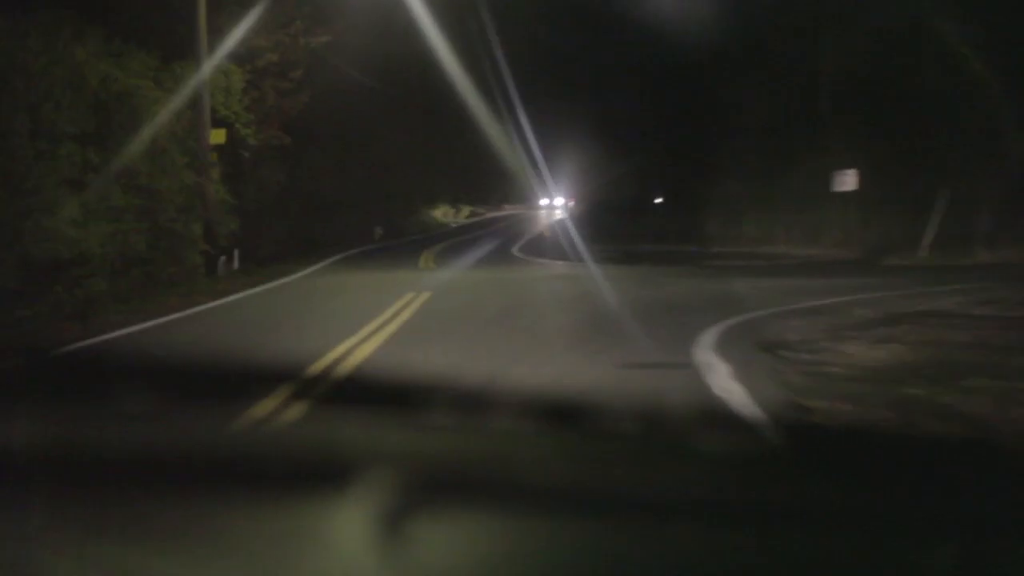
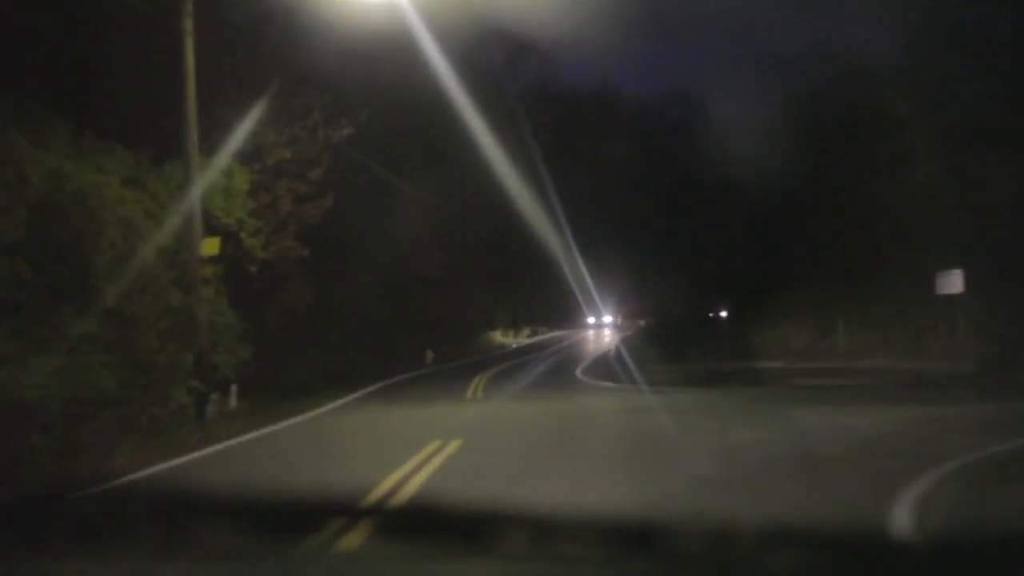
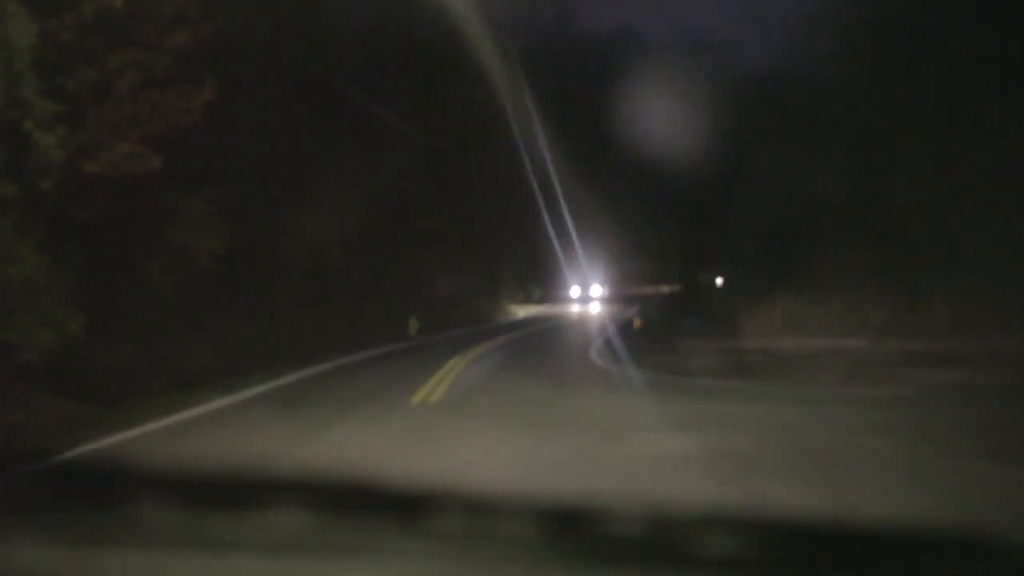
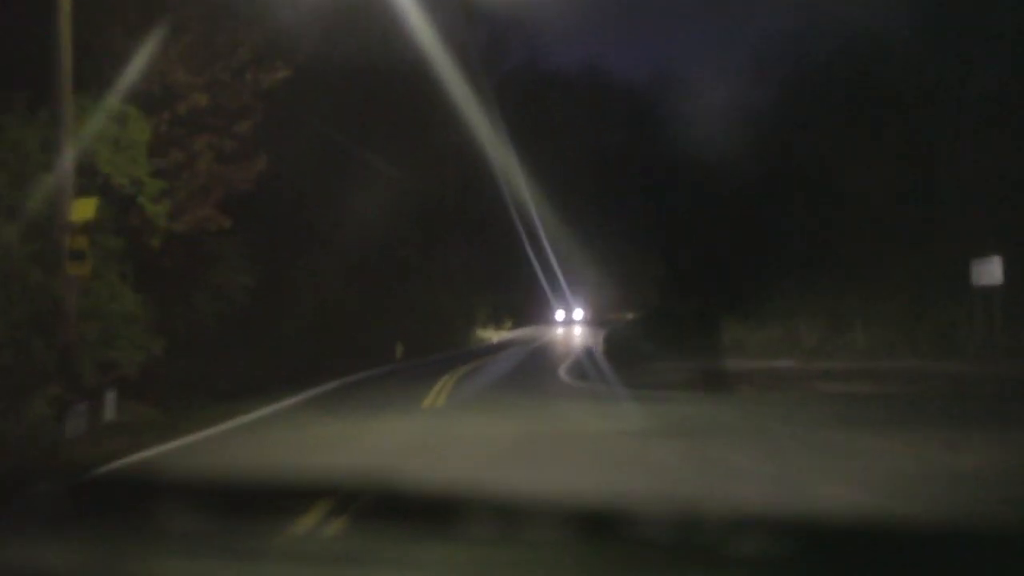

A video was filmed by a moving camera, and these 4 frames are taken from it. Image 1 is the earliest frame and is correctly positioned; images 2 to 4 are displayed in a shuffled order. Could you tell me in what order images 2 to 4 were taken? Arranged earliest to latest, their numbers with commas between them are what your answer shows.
2, 4, 3
